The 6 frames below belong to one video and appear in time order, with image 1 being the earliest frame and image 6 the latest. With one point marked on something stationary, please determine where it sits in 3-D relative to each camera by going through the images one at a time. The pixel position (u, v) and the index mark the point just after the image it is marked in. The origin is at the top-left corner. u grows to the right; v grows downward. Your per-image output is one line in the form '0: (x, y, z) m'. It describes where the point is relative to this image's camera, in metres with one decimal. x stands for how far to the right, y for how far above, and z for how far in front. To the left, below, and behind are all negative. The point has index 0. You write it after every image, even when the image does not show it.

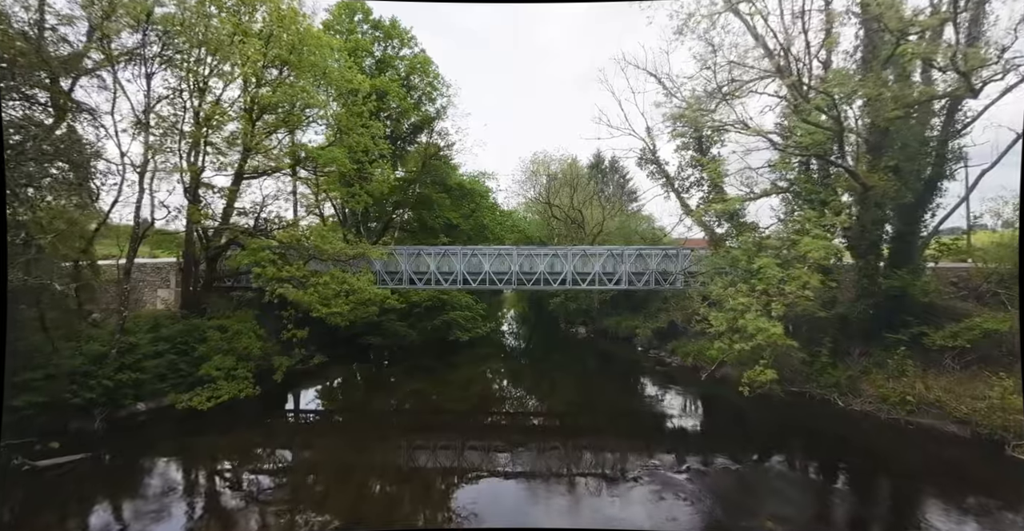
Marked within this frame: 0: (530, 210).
0: (+0.6, +1.6, +13.9) m
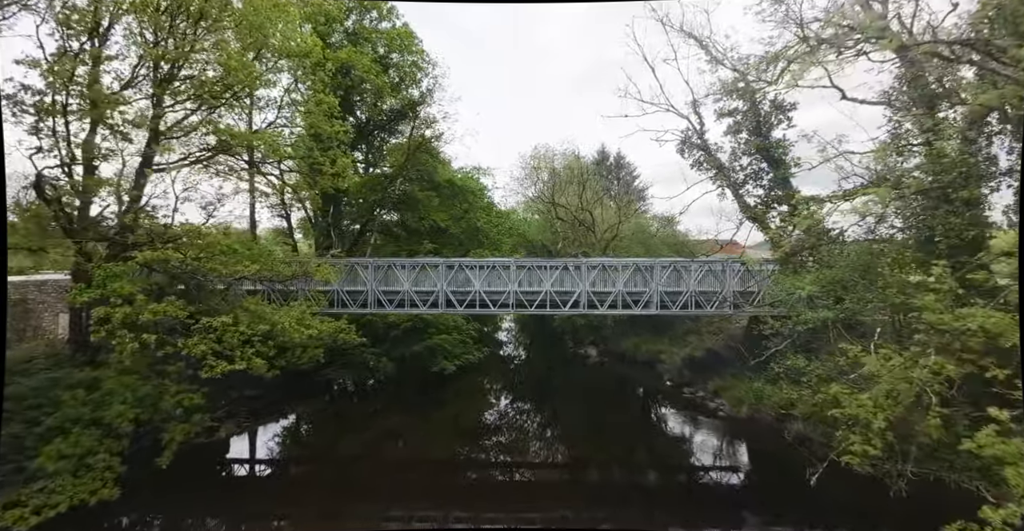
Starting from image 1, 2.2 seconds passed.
0: (+0.5, +1.4, +11.8) m
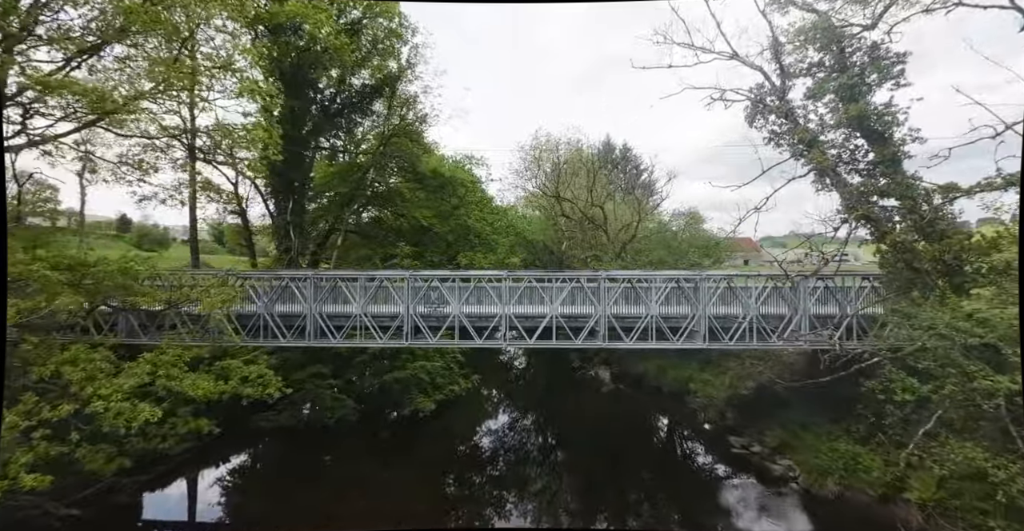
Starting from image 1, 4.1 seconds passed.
0: (+0.4, +1.2, +10.0) m
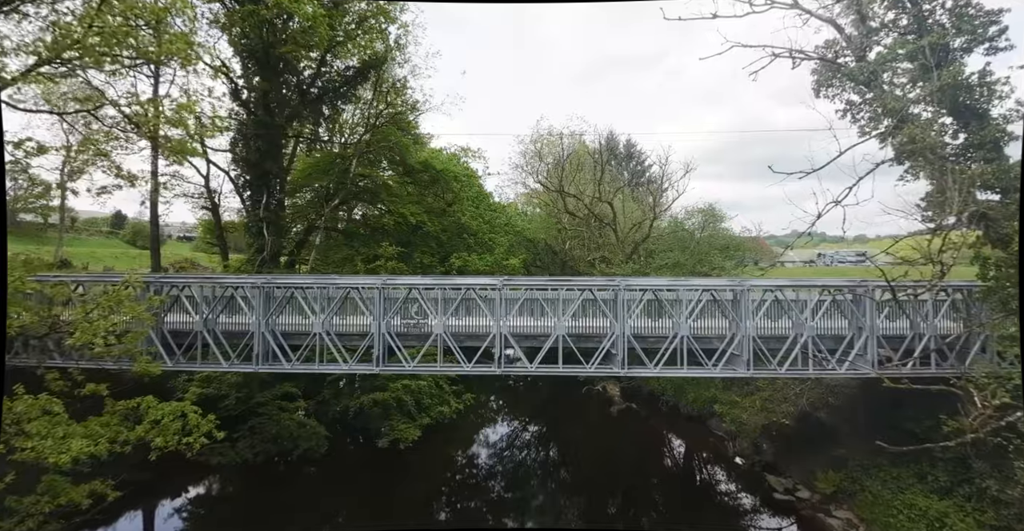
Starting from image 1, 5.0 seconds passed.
0: (+0.4, +1.2, +9.0) m
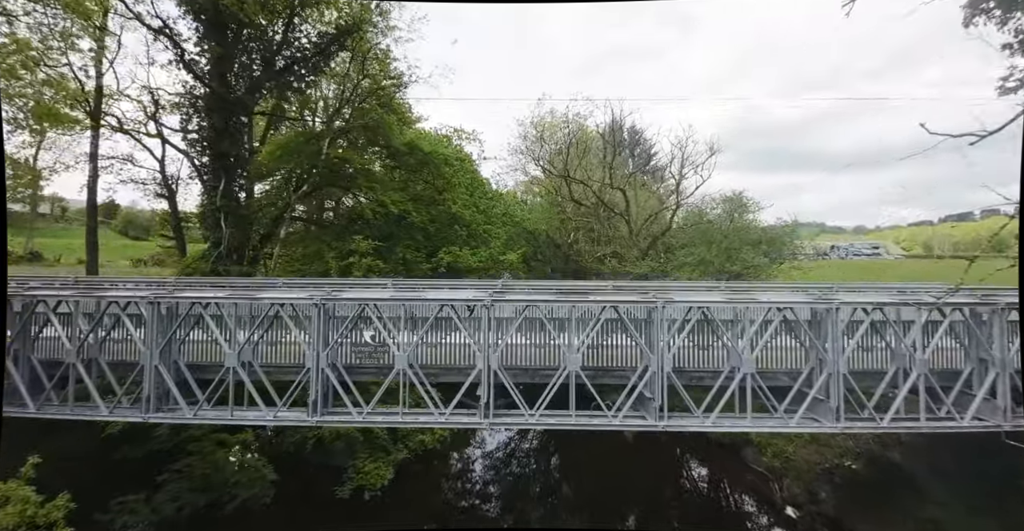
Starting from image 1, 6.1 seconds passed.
0: (+0.4, +1.2, +7.8) m
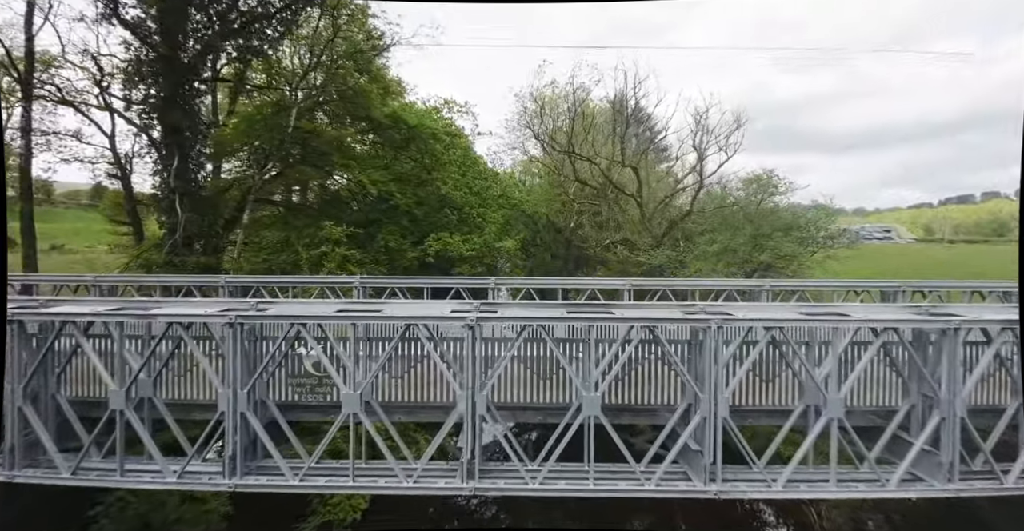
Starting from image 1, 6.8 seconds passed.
0: (+0.3, +1.4, +7.0) m
